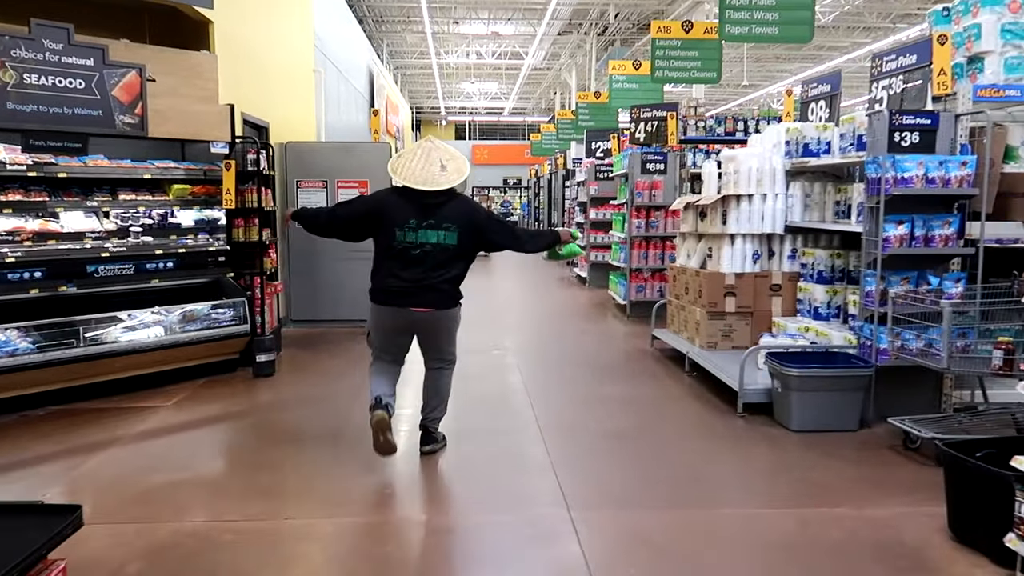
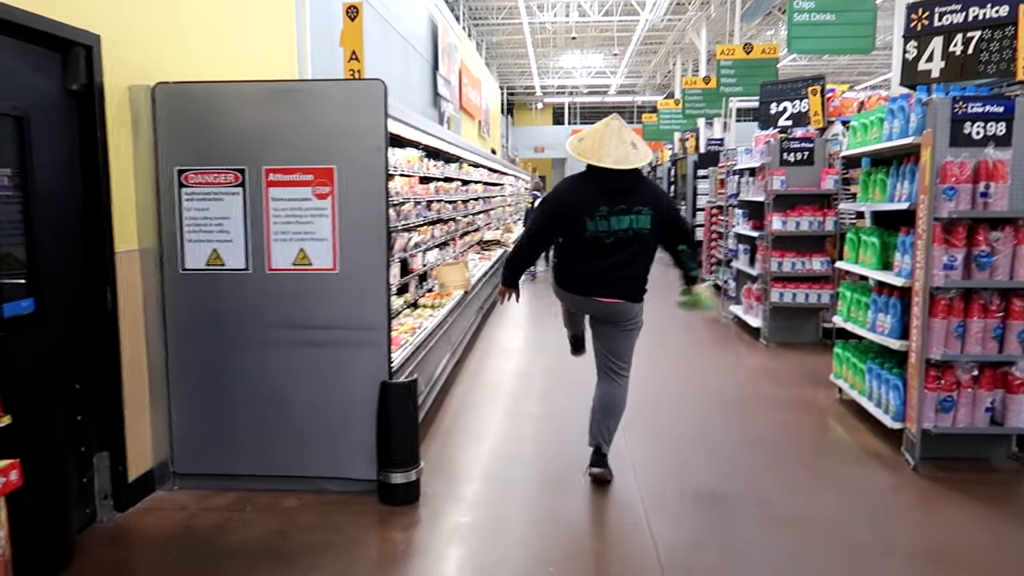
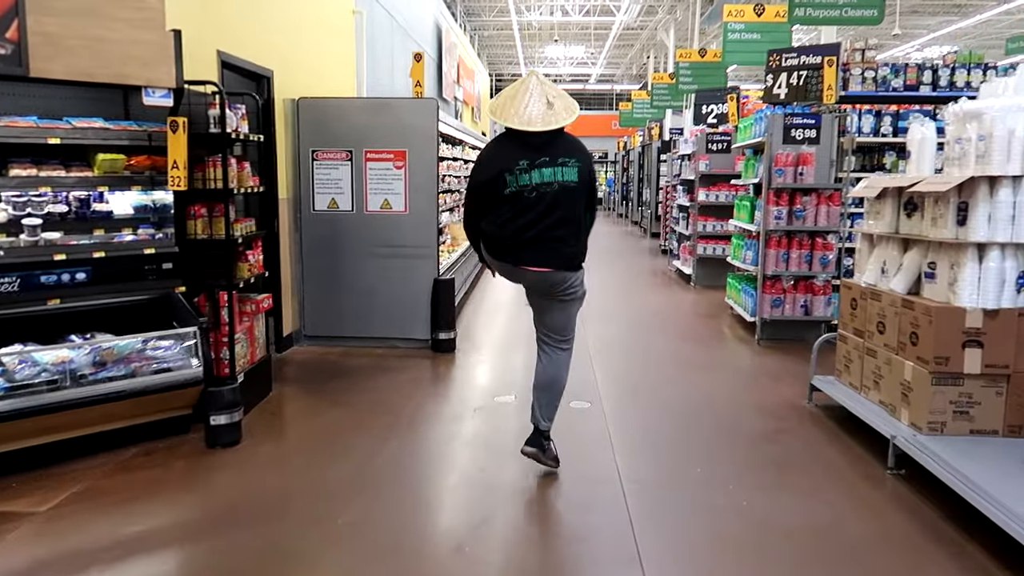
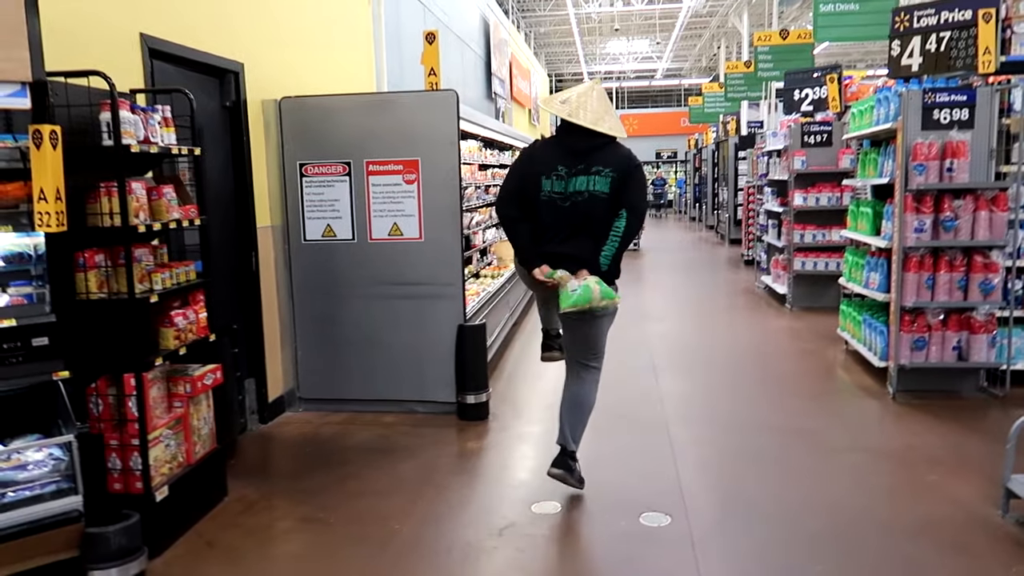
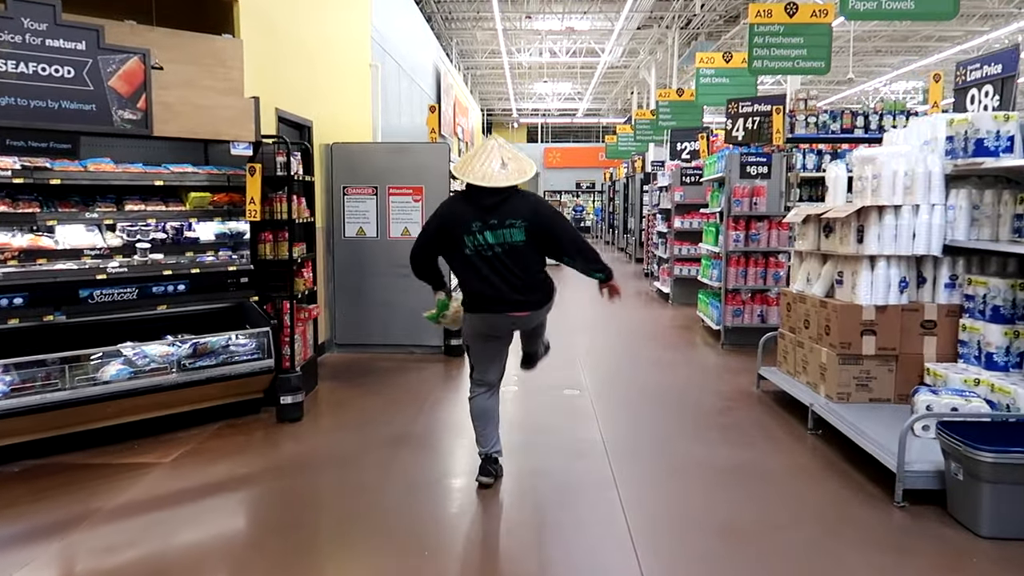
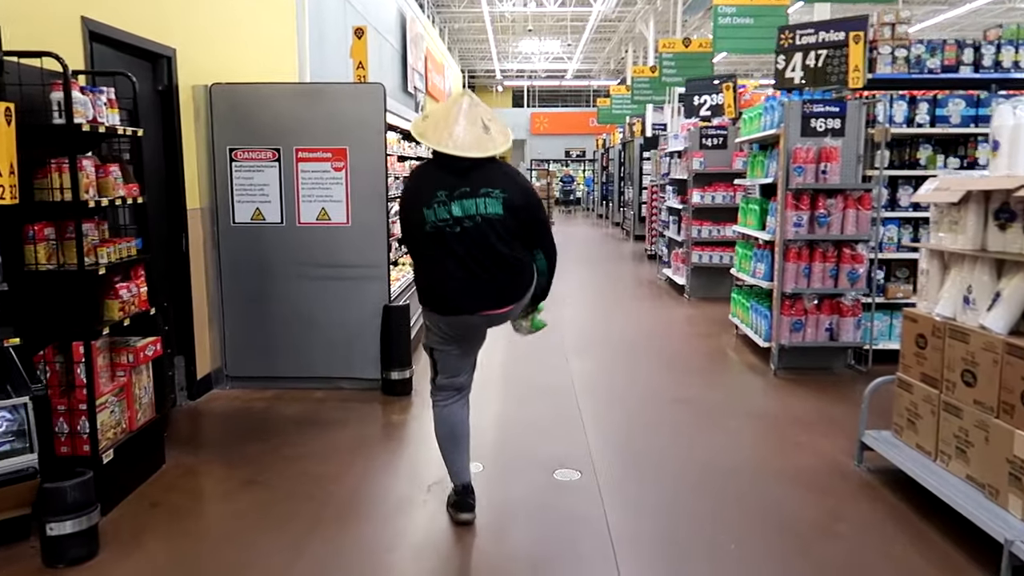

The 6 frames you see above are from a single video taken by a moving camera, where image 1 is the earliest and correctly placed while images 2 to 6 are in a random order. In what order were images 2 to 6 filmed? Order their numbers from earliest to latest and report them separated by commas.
5, 3, 6, 4, 2
